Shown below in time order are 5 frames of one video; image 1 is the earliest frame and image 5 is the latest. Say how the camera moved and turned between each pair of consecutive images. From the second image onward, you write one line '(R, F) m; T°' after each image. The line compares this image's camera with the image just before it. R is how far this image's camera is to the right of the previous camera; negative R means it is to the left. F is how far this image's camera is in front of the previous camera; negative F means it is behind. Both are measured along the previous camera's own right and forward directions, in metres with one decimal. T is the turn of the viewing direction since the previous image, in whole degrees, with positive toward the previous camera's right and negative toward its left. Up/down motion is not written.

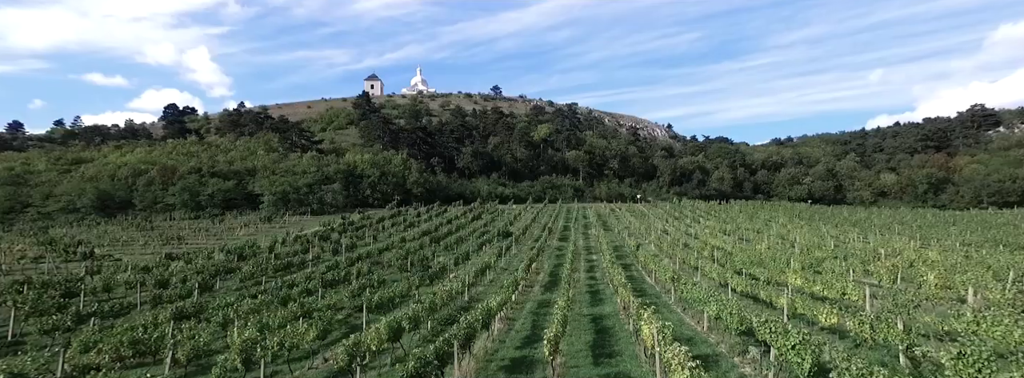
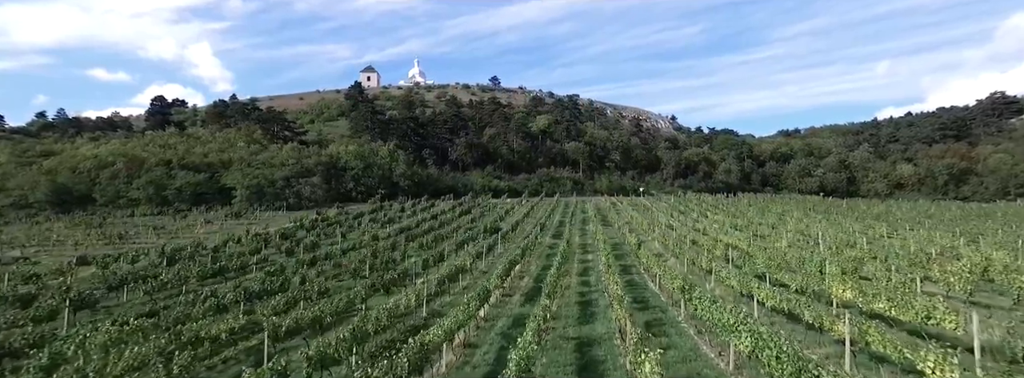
(+0.9, +3.7) m; 0°
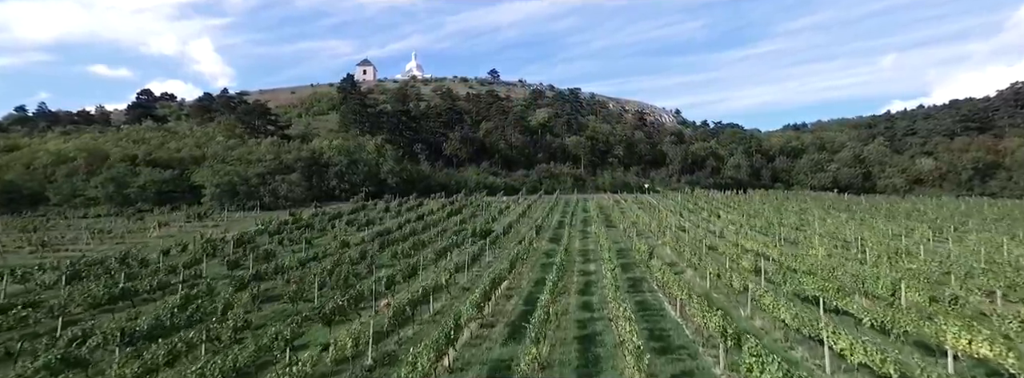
(+0.5, +3.9) m; 0°
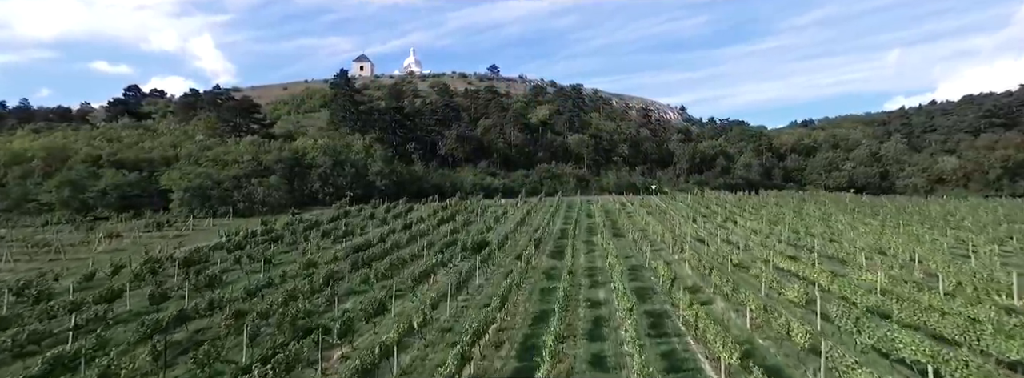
(+0.3, +3.7) m; 0°
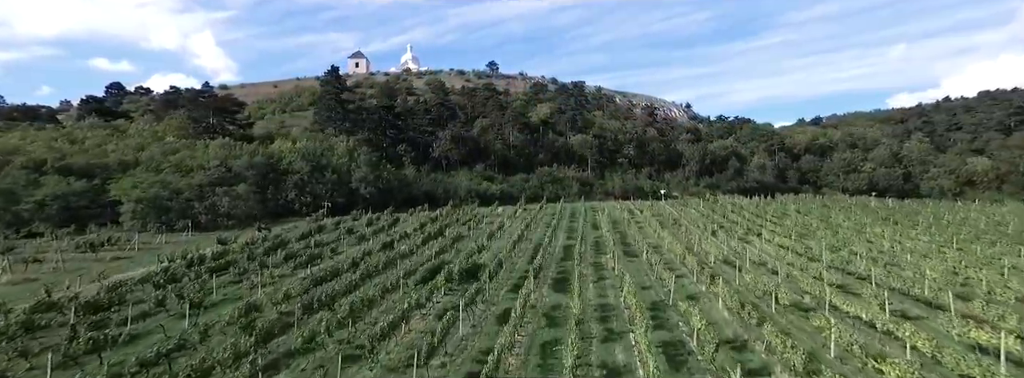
(+0.3, +4.5) m; 0°
